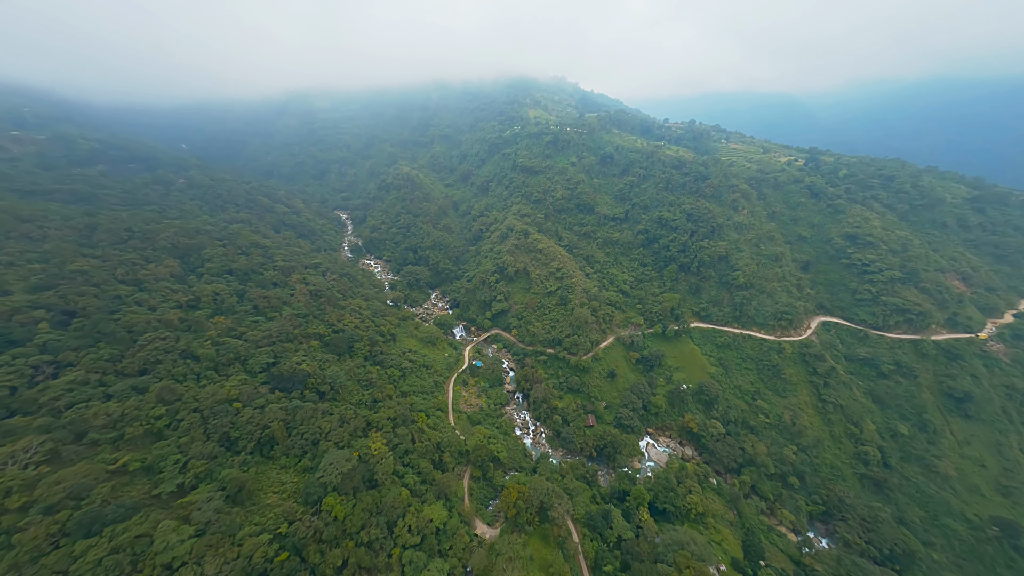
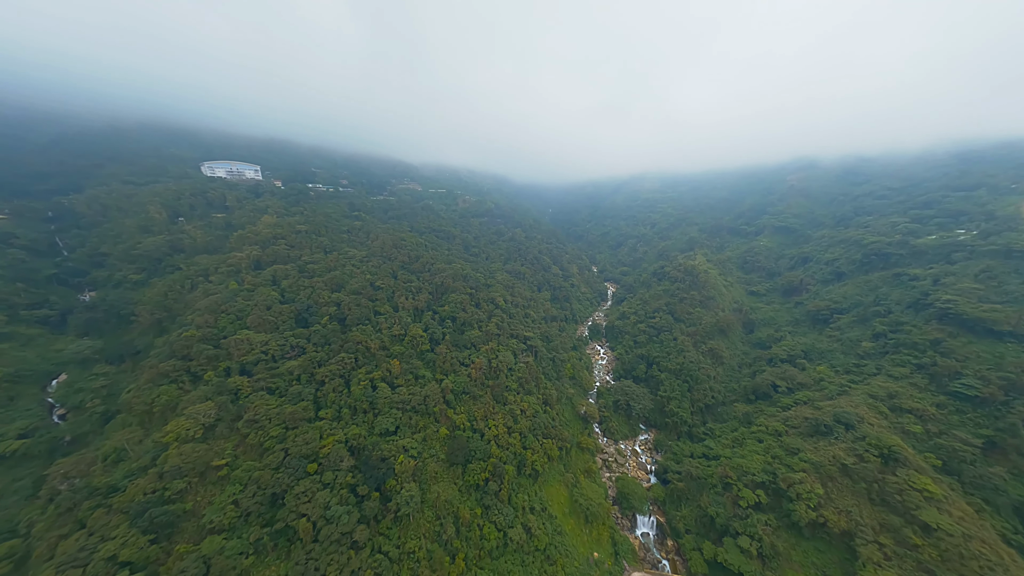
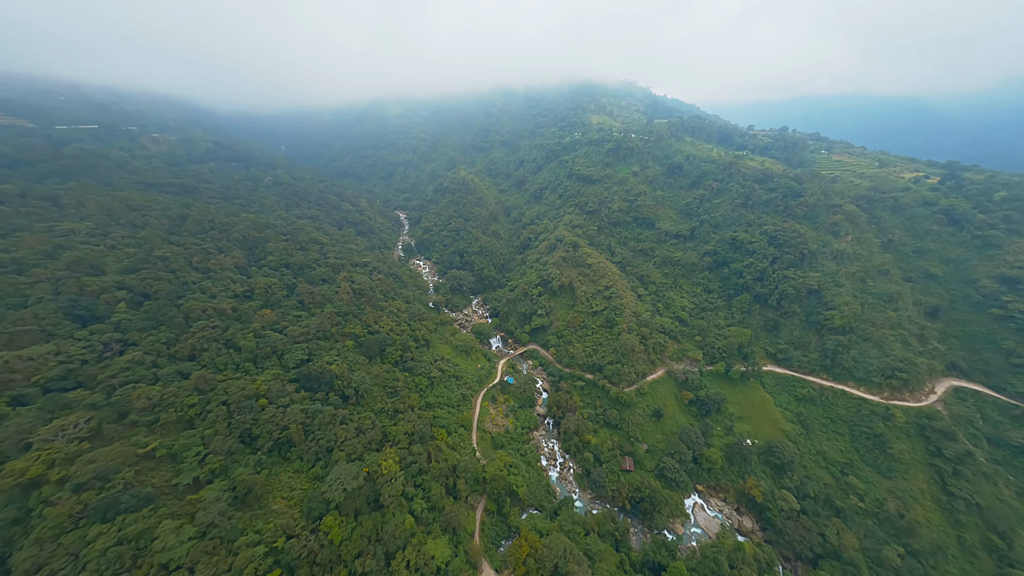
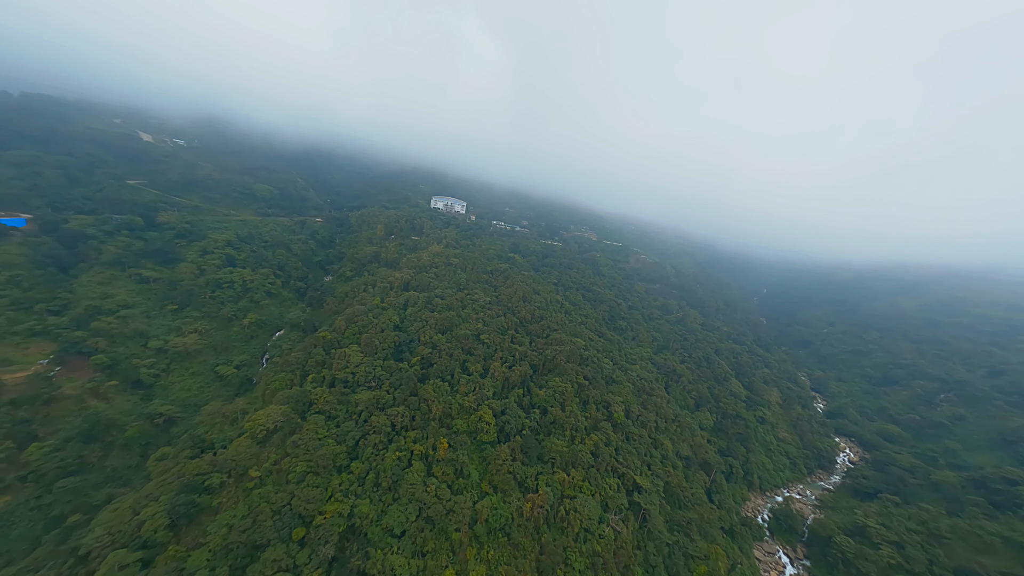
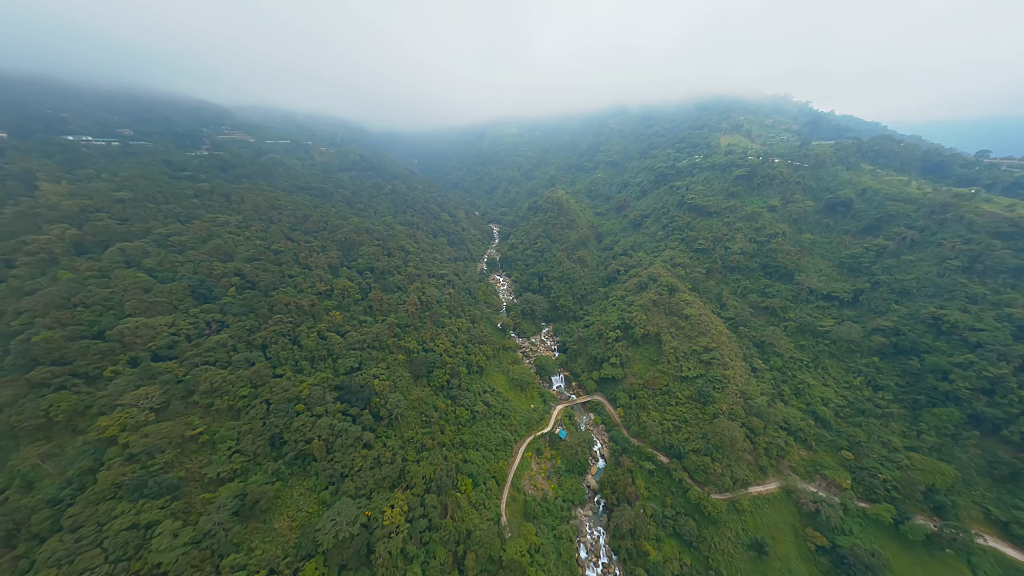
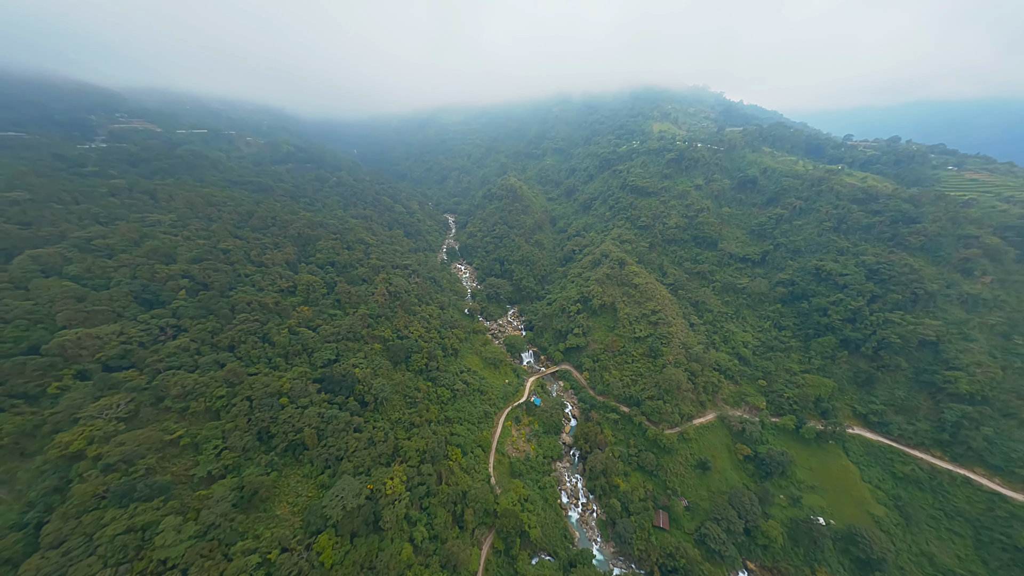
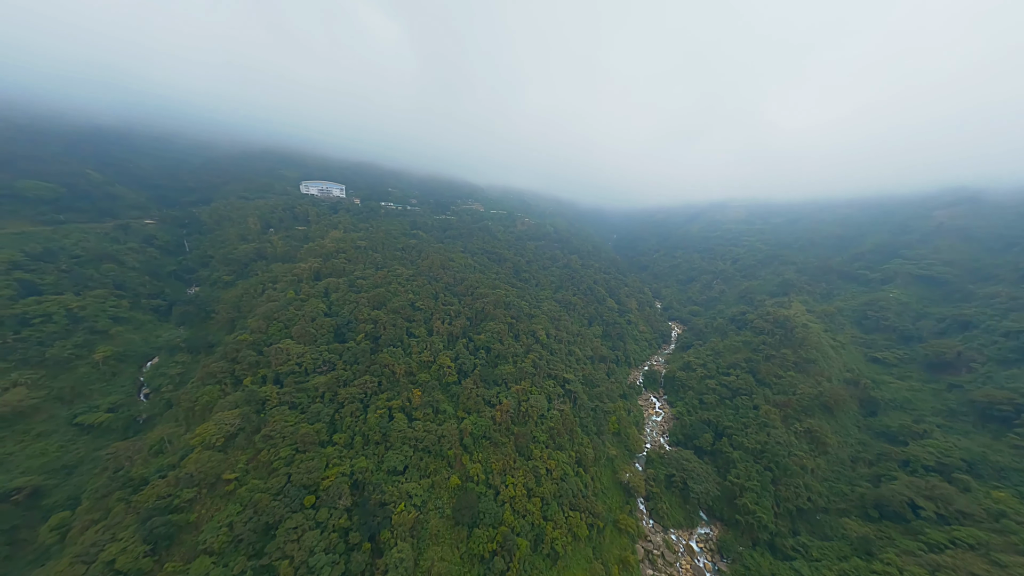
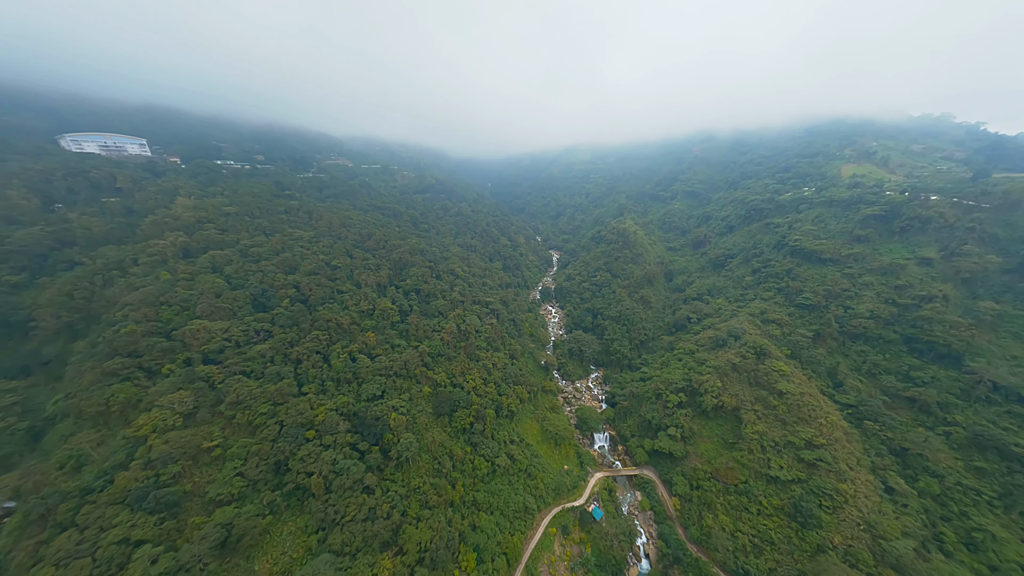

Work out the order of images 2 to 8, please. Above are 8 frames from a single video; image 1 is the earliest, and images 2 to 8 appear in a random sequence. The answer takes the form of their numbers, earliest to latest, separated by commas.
3, 6, 5, 8, 2, 7, 4
